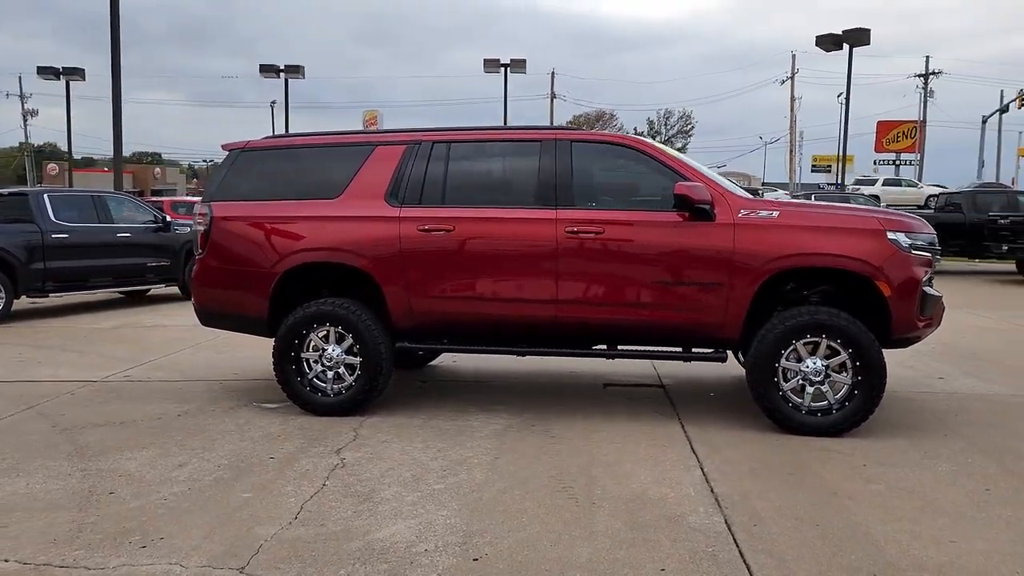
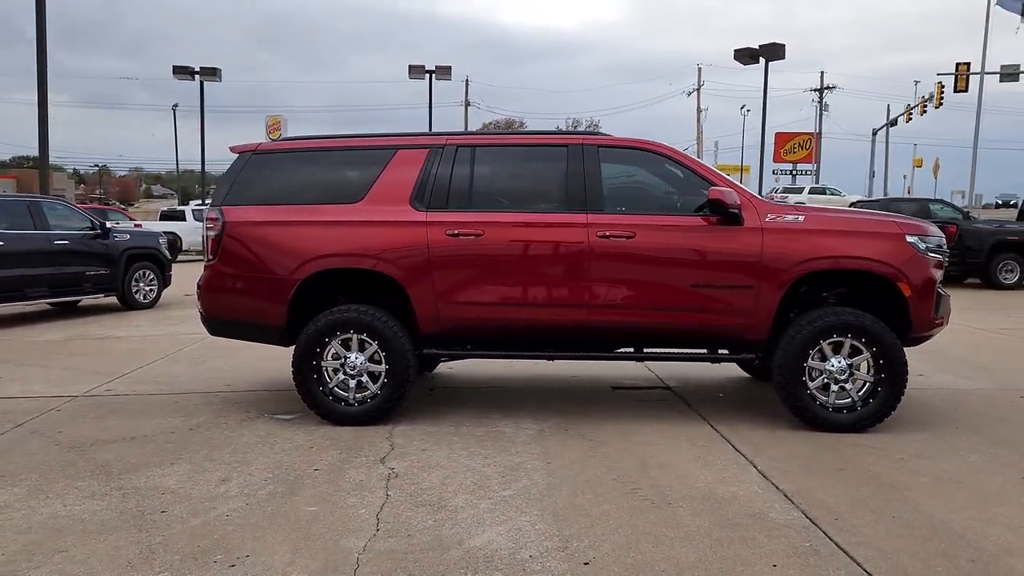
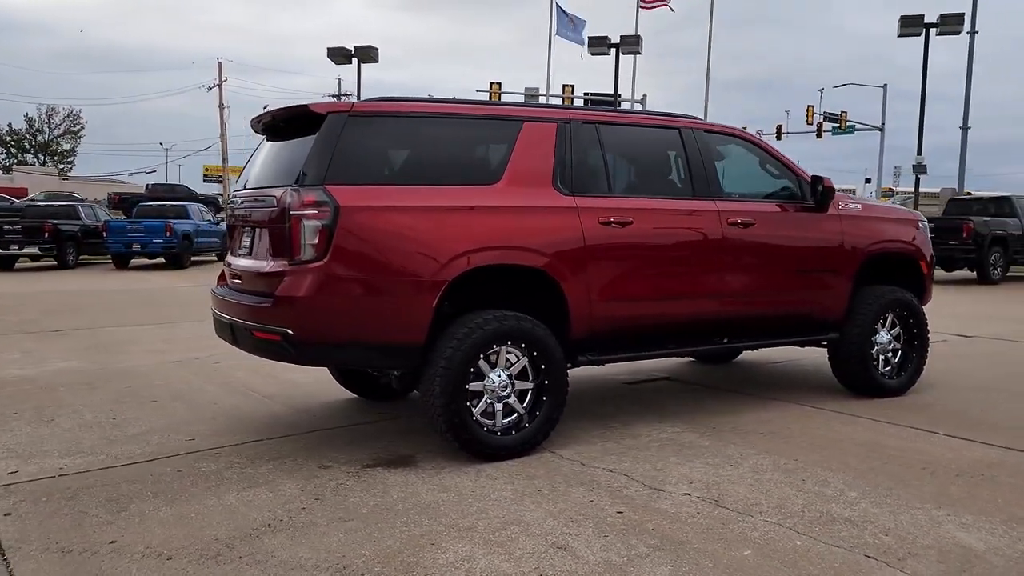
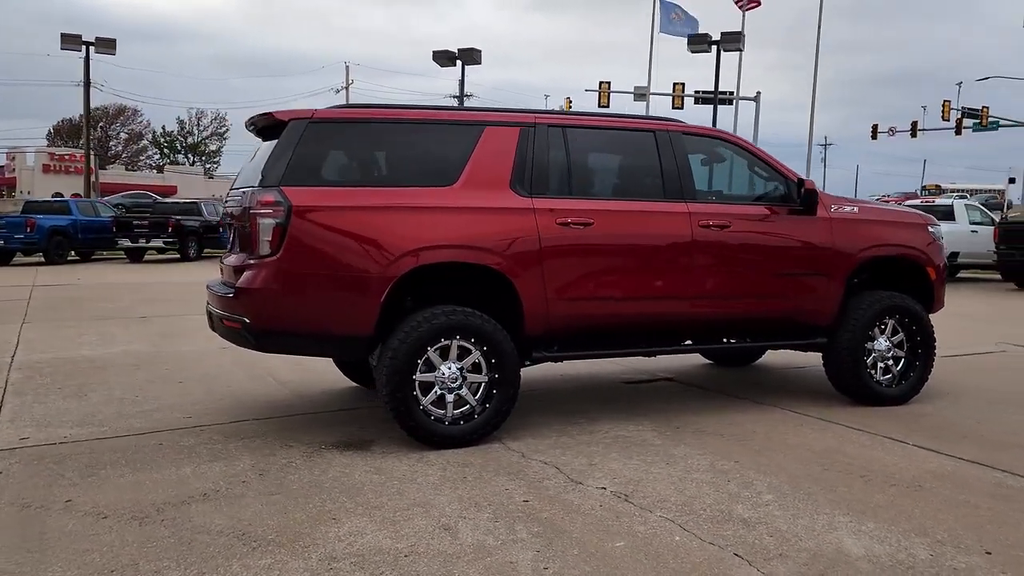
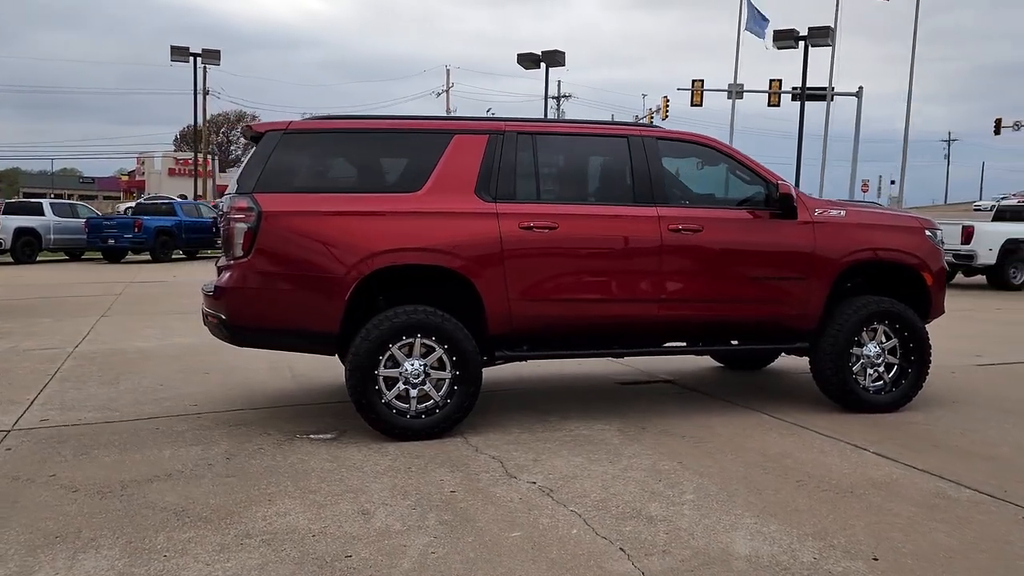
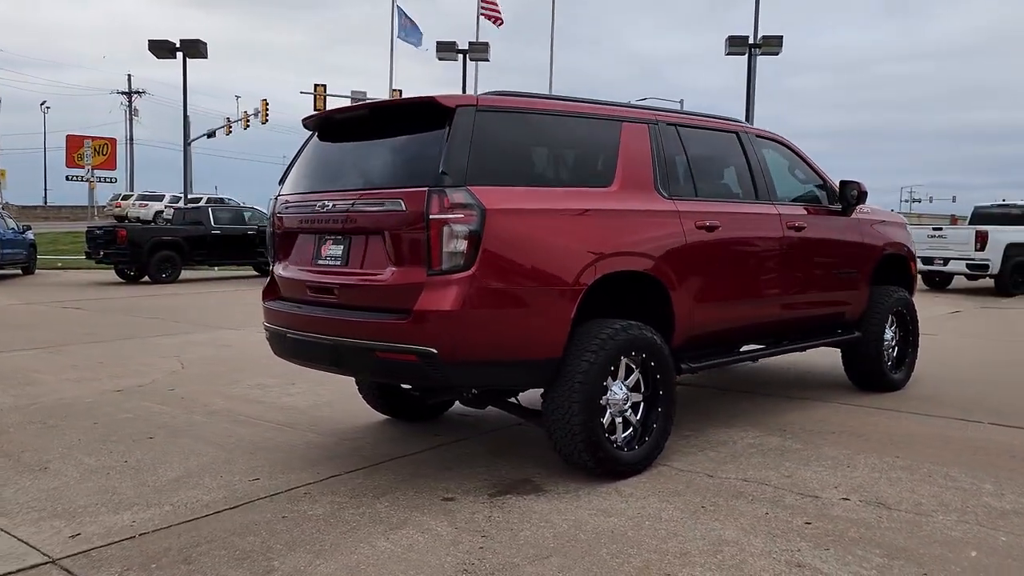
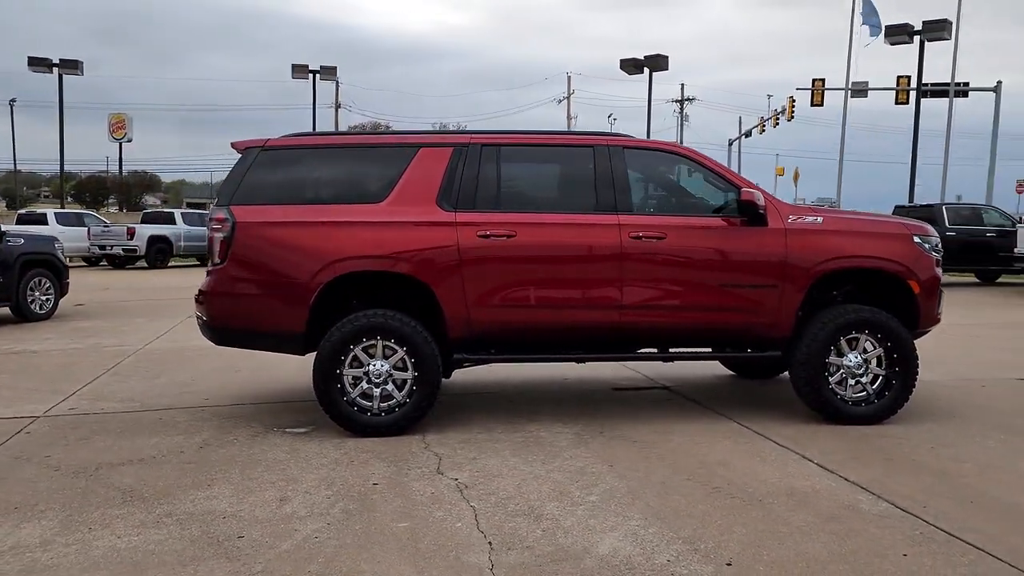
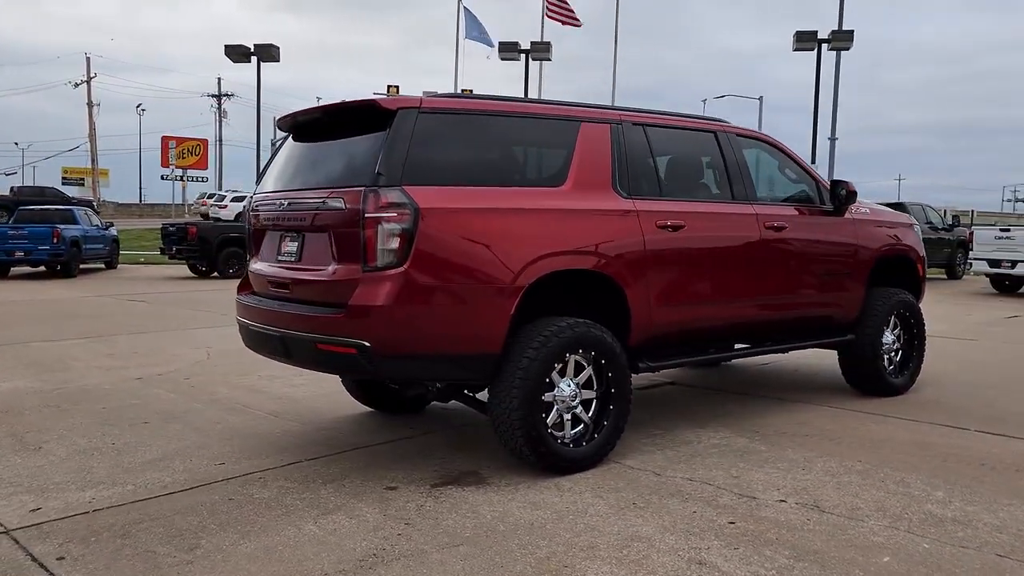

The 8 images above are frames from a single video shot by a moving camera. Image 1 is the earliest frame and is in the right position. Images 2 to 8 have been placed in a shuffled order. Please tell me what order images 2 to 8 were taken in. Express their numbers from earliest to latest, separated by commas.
2, 7, 5, 4, 3, 8, 6
